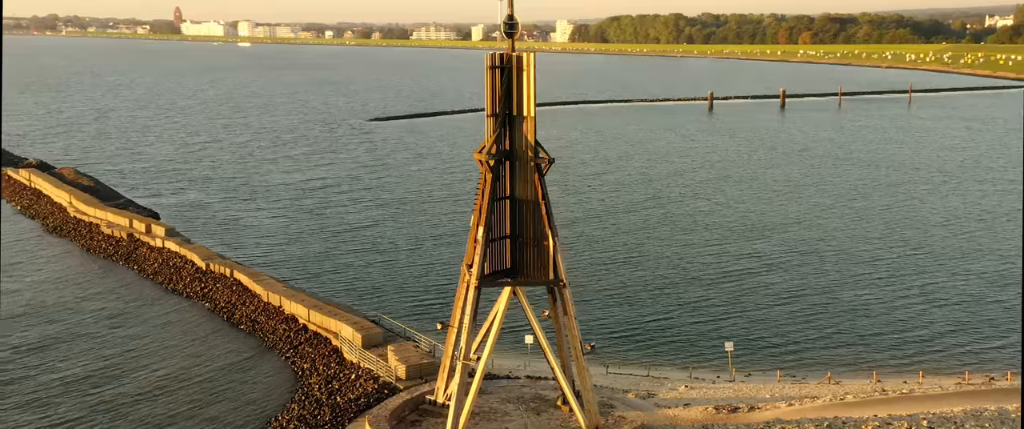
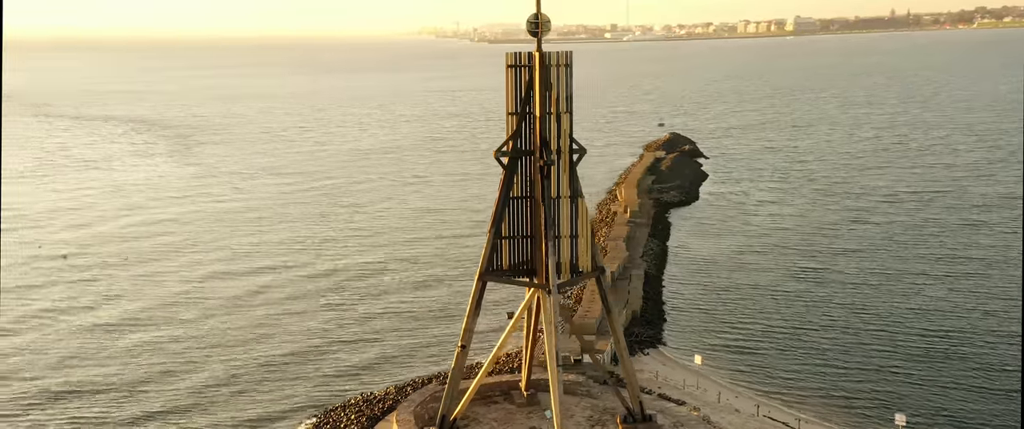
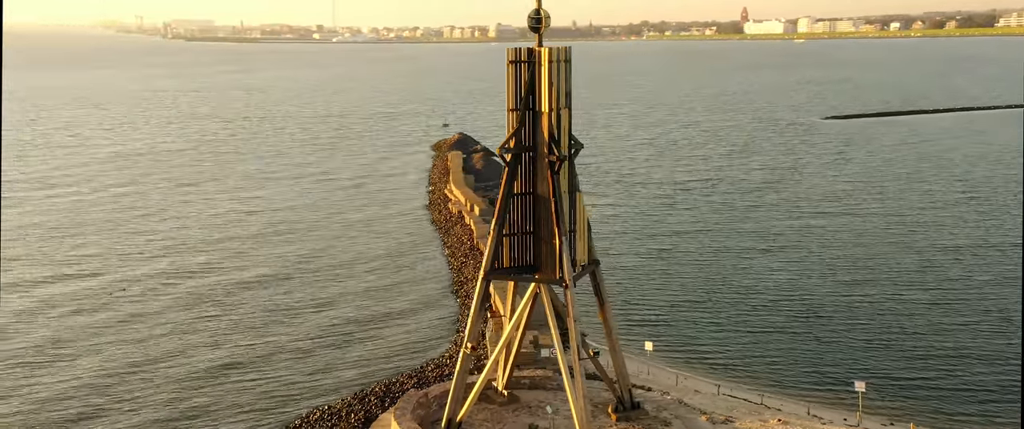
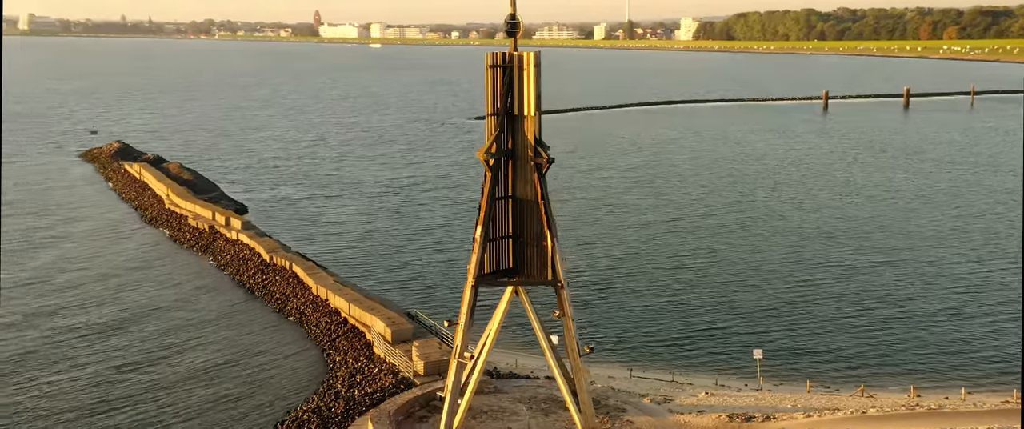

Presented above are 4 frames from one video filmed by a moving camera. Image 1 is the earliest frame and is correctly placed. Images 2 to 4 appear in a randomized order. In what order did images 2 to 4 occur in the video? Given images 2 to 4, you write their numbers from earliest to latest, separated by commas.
4, 3, 2
